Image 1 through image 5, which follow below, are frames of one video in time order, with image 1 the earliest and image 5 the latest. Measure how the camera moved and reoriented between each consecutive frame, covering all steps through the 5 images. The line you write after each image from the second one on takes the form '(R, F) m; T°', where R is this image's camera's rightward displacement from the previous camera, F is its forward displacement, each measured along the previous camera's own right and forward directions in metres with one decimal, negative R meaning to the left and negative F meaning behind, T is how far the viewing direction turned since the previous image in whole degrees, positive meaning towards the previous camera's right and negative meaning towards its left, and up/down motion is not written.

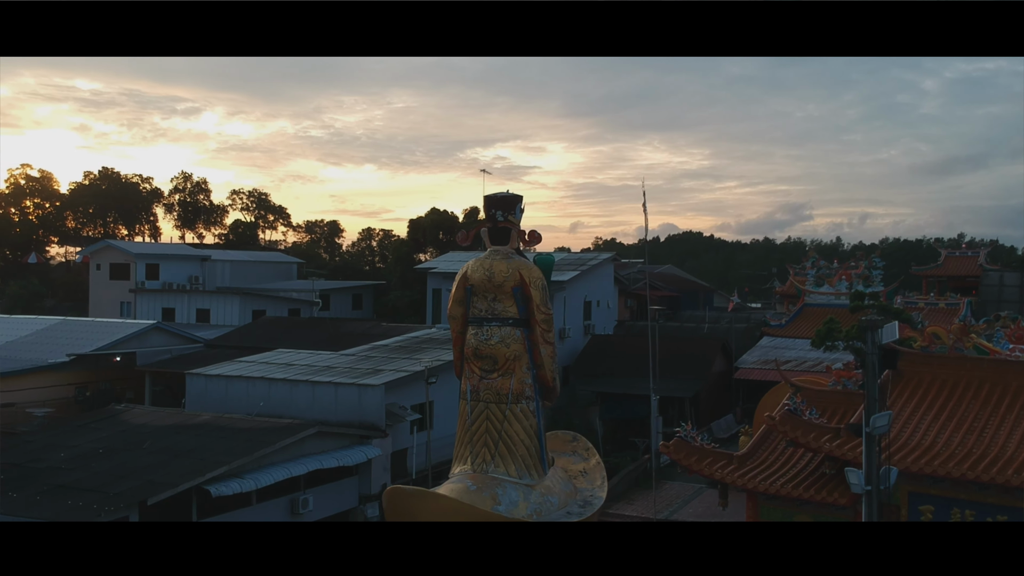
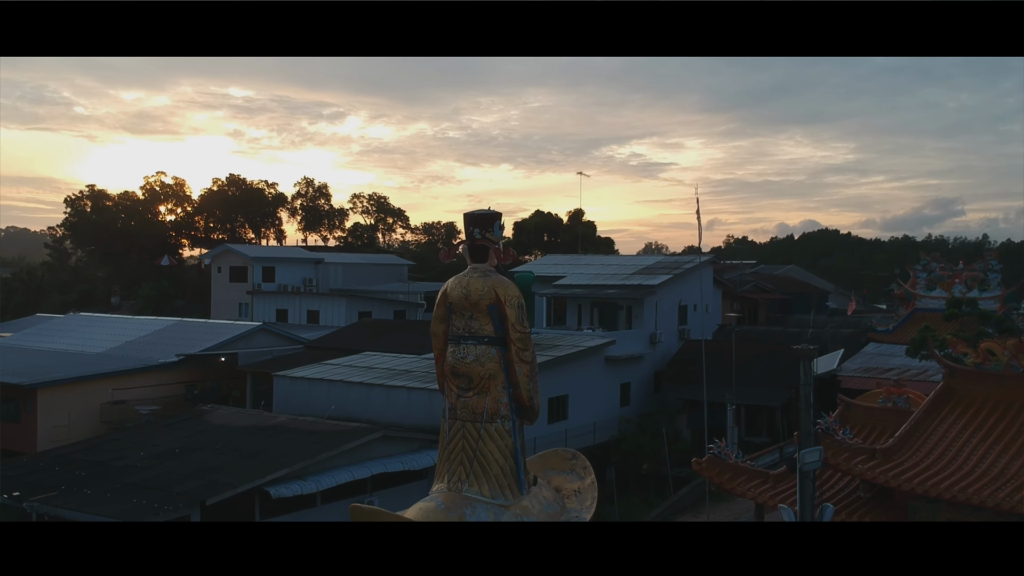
(+0.7, +0.1) m; -8°
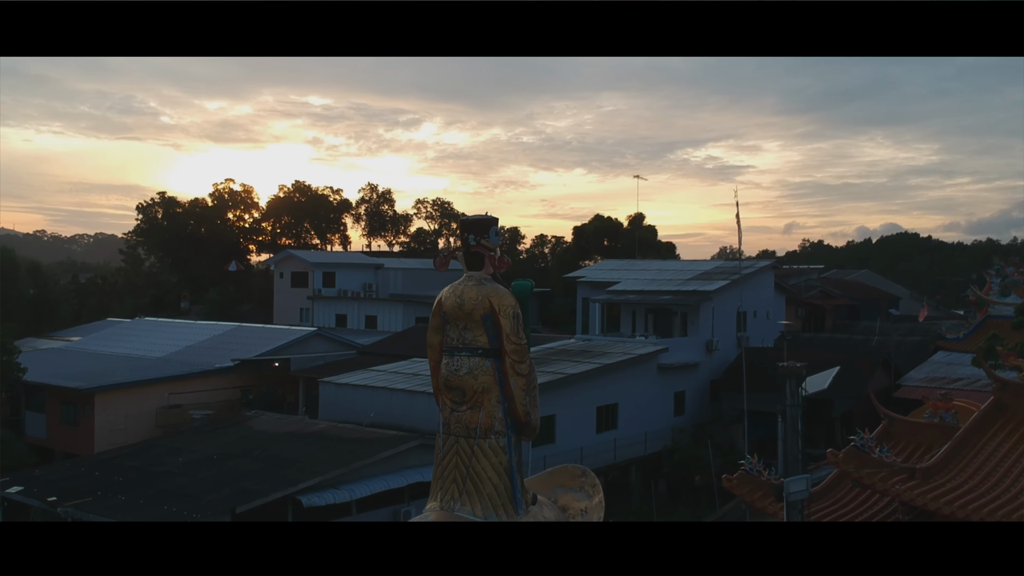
(+0.3, +0.2) m; -4°
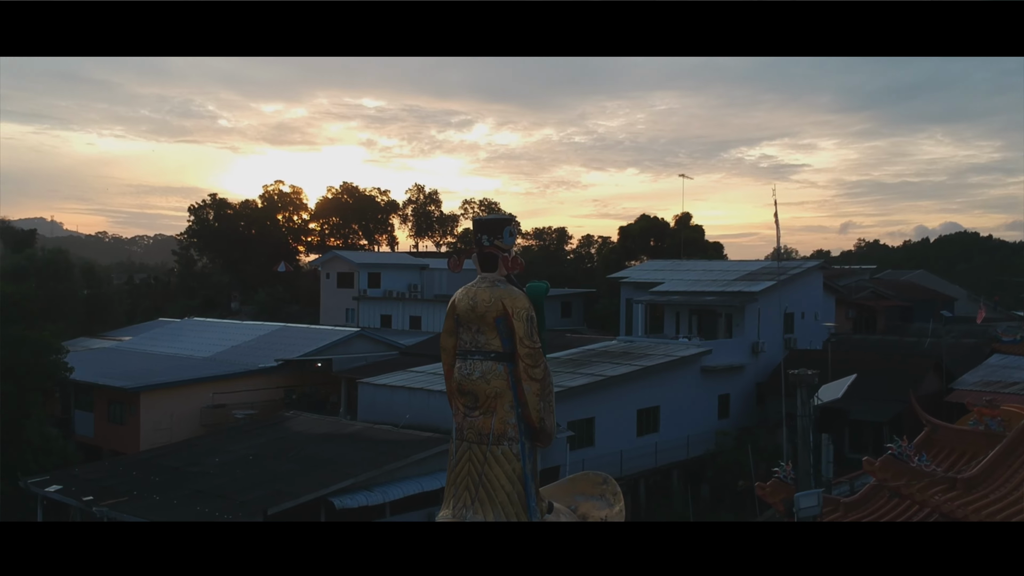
(+0.1, +0.1) m; -3°
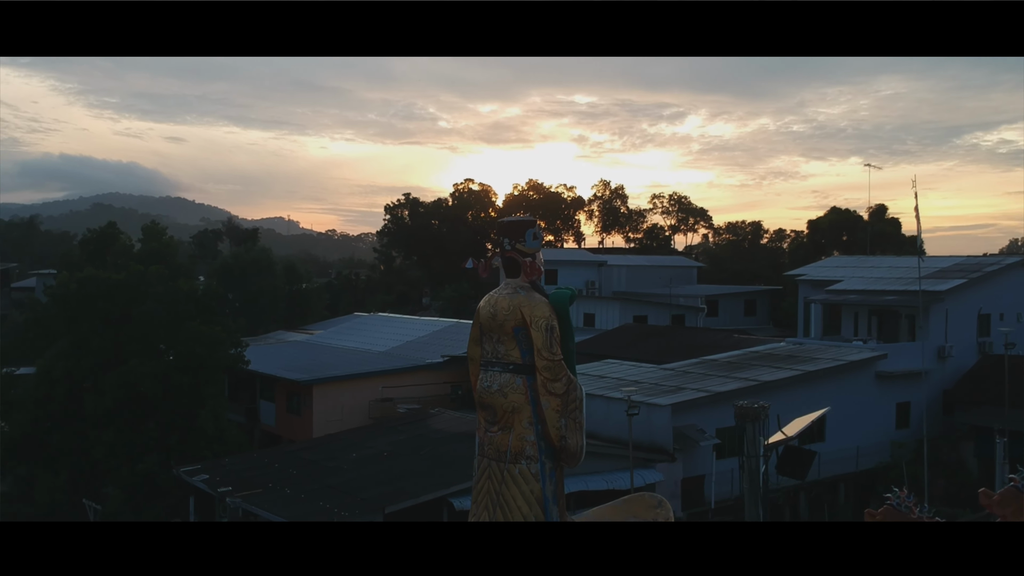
(+0.7, +0.3) m; -12°
